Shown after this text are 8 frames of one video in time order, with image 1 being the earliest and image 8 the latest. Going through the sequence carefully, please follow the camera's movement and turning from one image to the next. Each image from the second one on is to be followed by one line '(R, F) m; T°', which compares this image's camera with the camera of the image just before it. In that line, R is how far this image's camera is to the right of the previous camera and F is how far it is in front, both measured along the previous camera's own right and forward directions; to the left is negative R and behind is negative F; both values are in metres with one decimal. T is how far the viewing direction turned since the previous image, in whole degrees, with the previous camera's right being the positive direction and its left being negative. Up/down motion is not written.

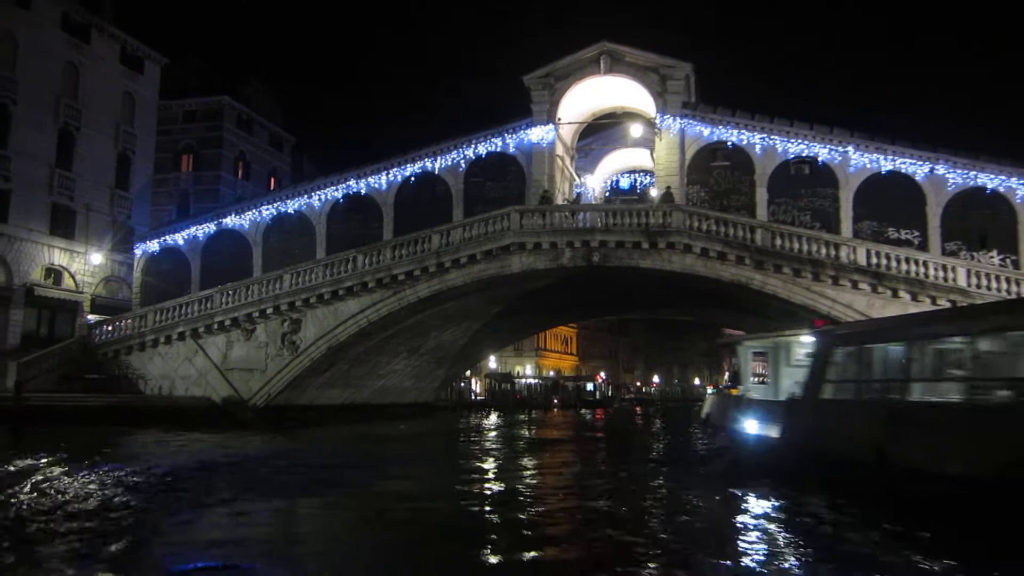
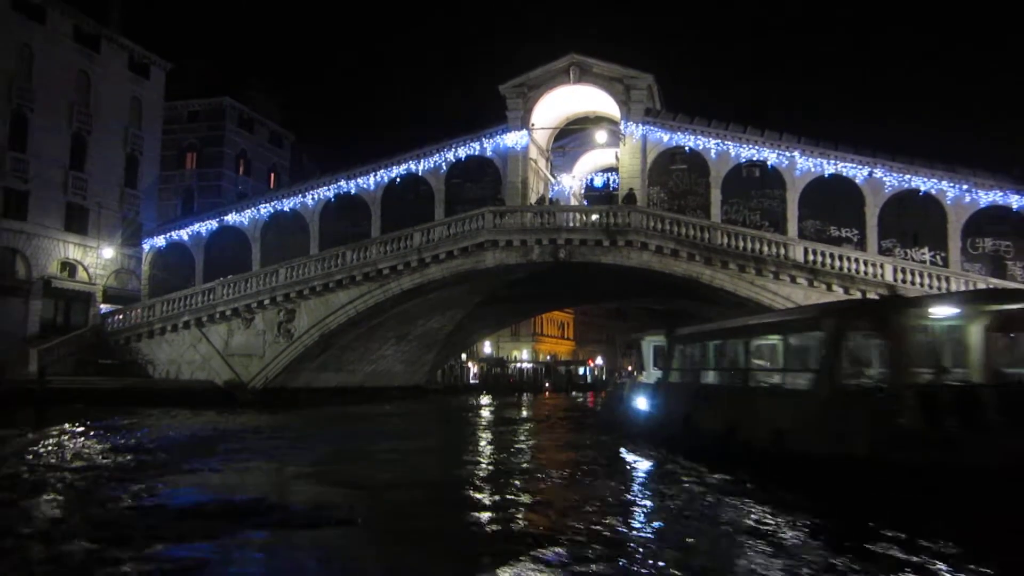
(+1.0, -2.3) m; 0°
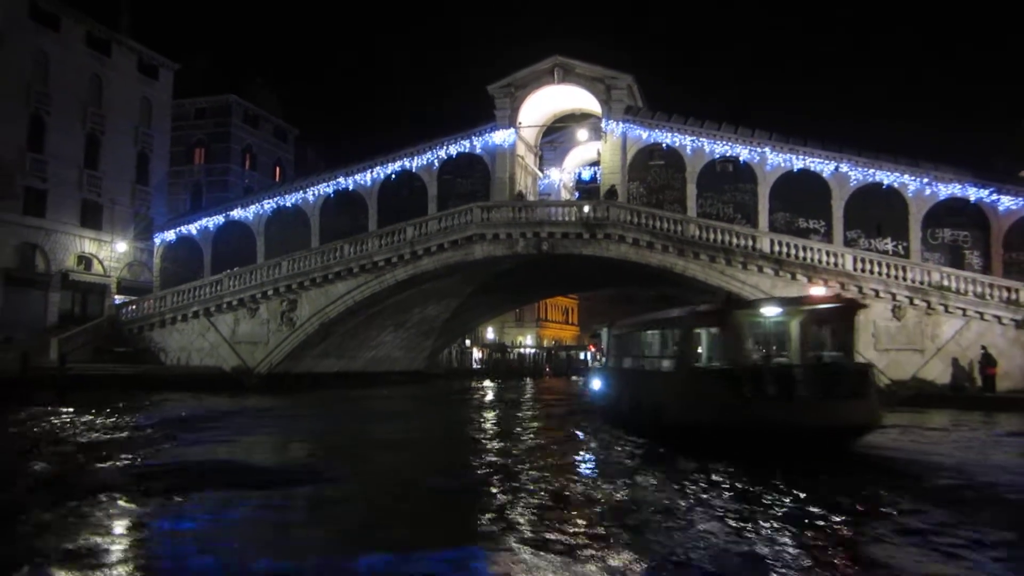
(+0.8, -1.7) m; -1°
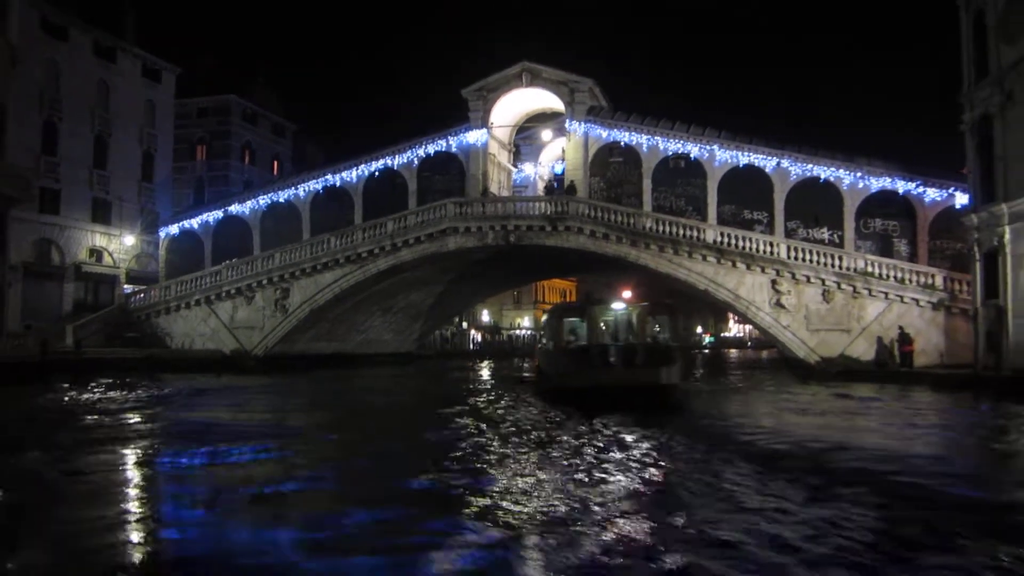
(+1.4, -2.7) m; -1°
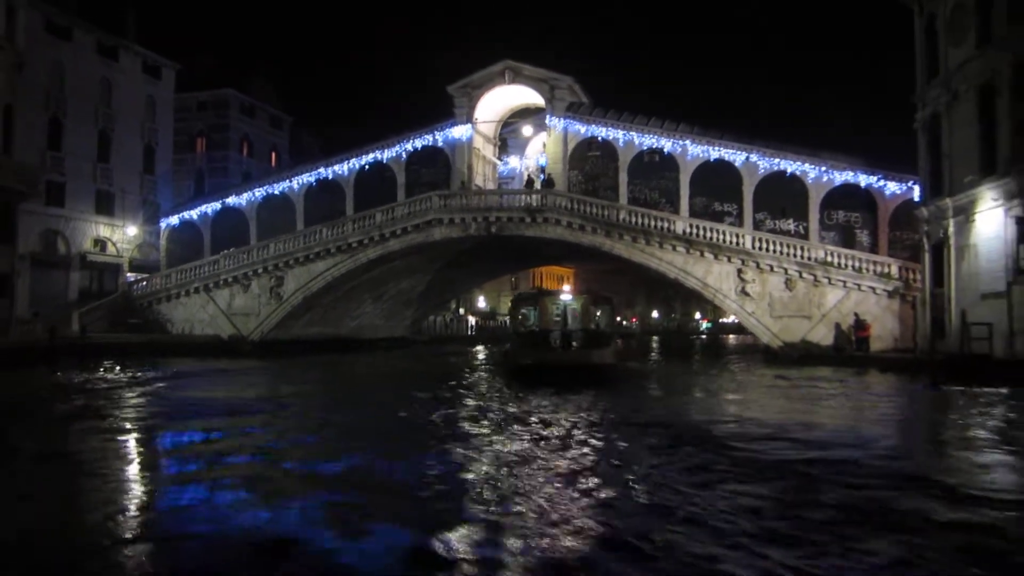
(+0.9, -1.6) m; 0°
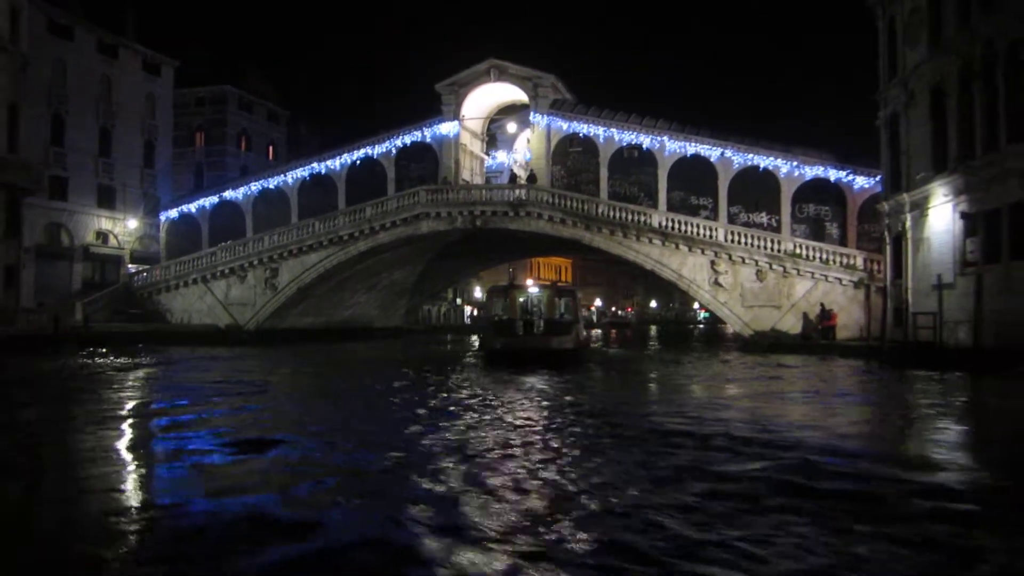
(+0.8, -1.3) m; 0°
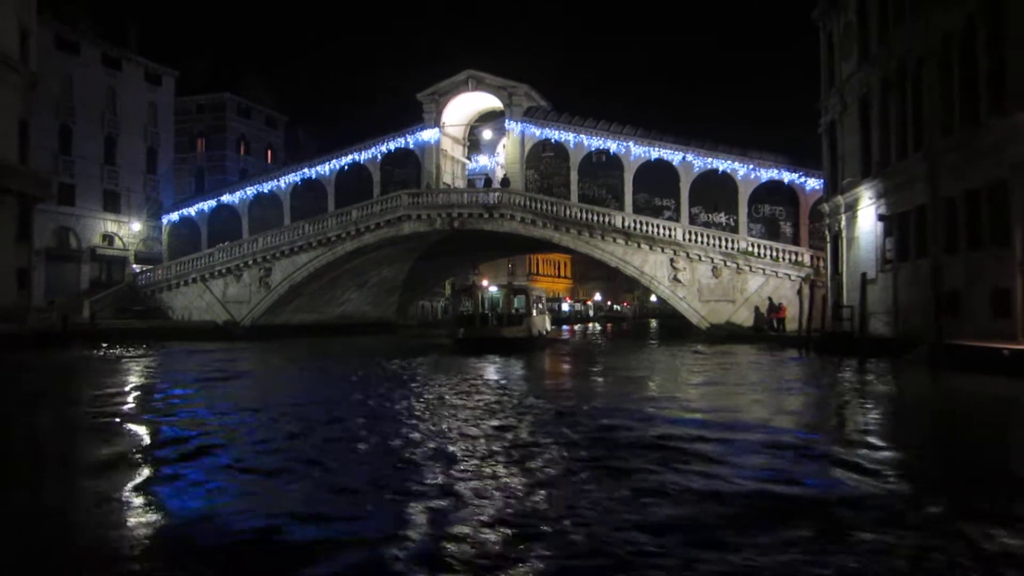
(+1.4, -2.3) m; -1°
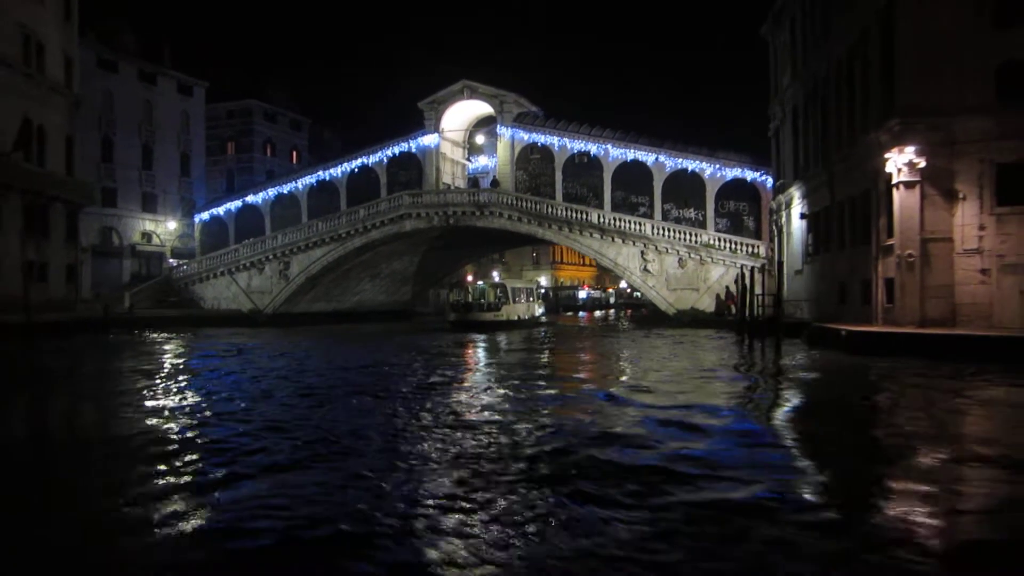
(+2.4, -3.7) m; -3°
